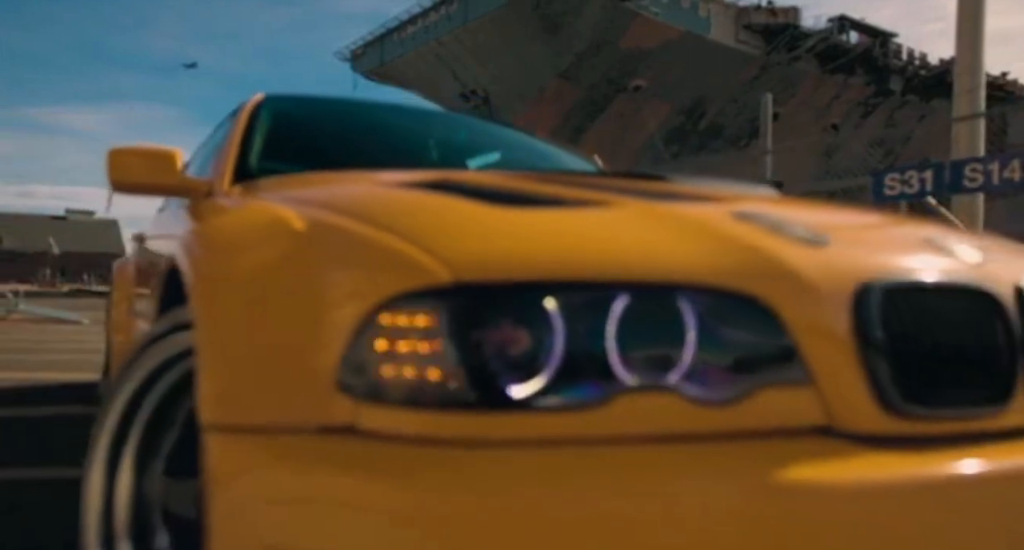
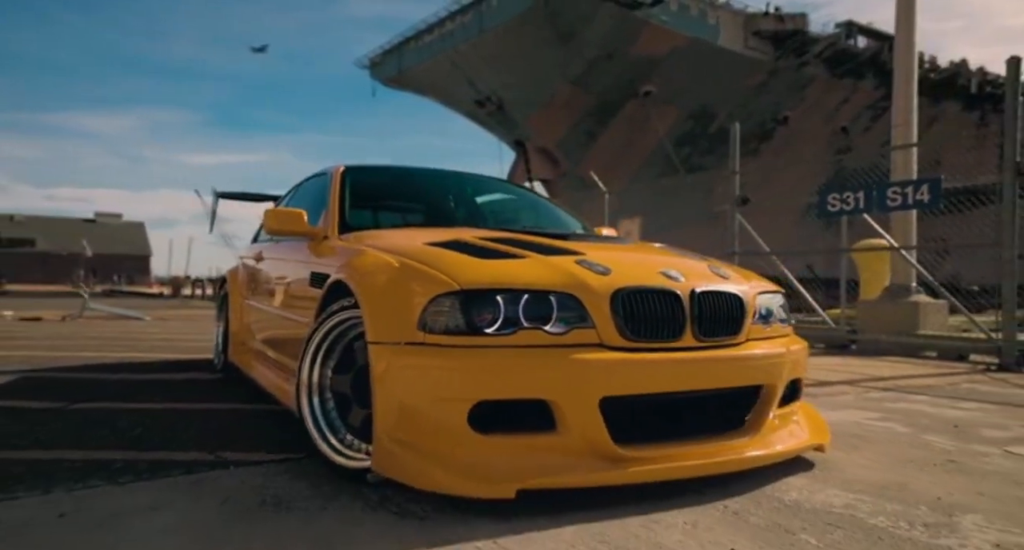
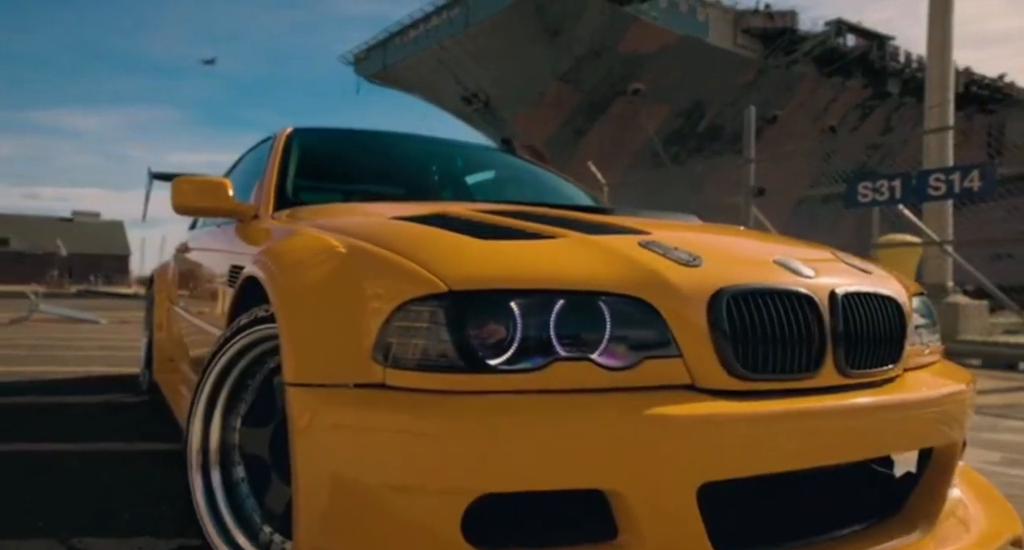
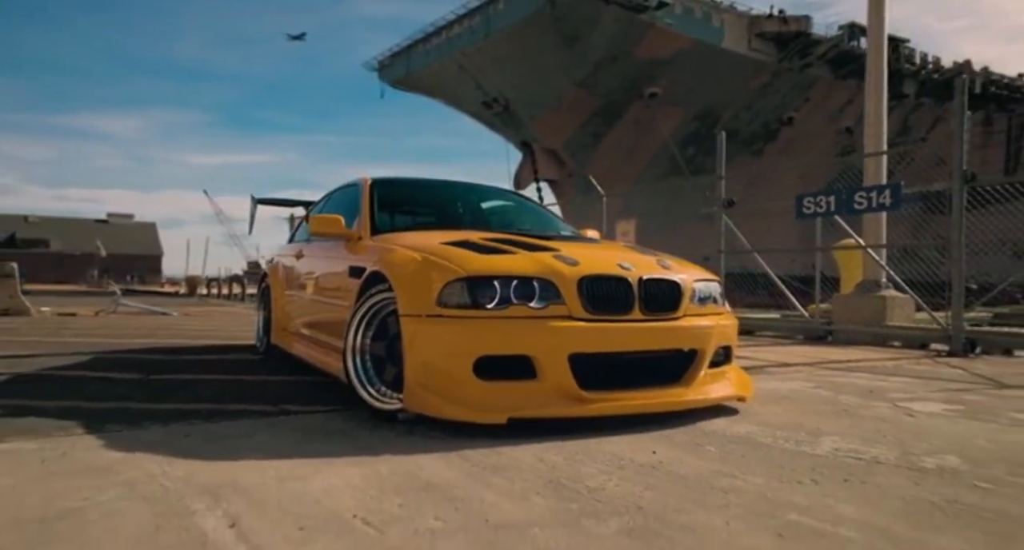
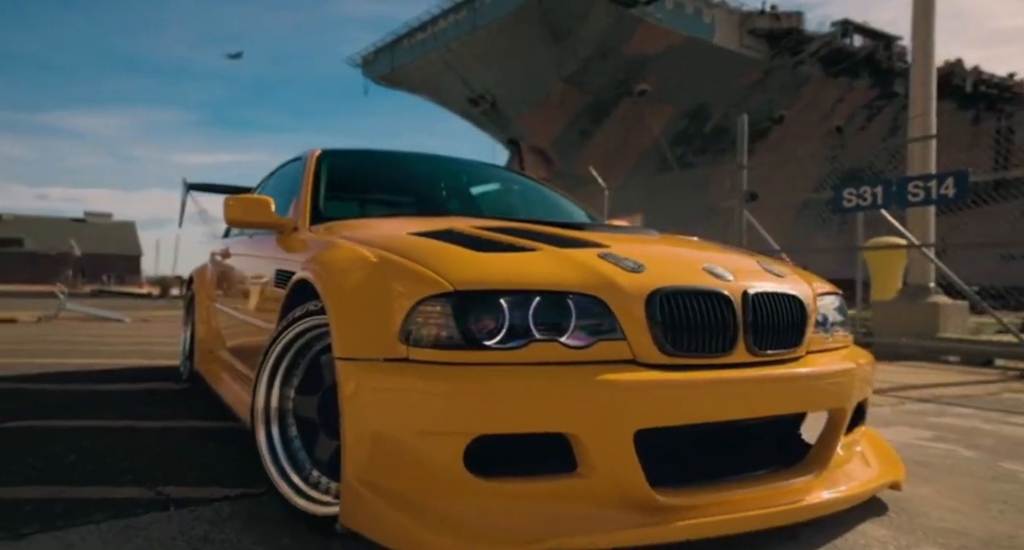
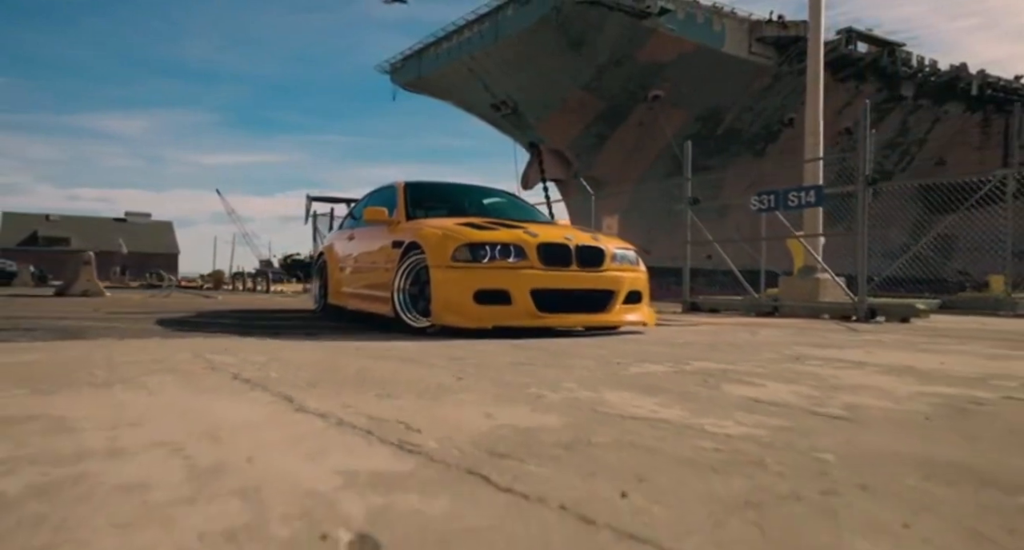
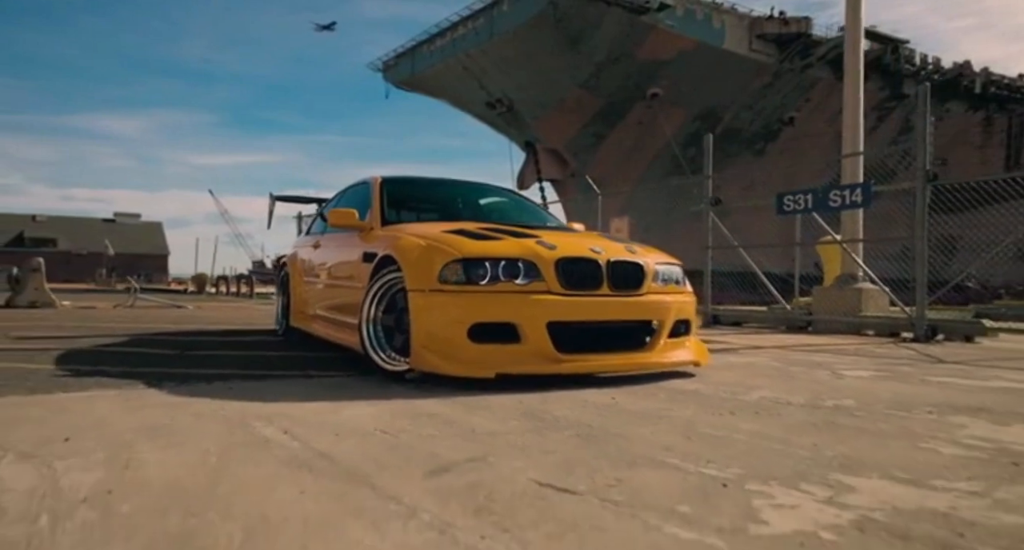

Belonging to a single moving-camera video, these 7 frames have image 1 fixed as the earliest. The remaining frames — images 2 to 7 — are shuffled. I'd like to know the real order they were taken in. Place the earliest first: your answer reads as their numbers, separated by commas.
3, 5, 2, 4, 7, 6
